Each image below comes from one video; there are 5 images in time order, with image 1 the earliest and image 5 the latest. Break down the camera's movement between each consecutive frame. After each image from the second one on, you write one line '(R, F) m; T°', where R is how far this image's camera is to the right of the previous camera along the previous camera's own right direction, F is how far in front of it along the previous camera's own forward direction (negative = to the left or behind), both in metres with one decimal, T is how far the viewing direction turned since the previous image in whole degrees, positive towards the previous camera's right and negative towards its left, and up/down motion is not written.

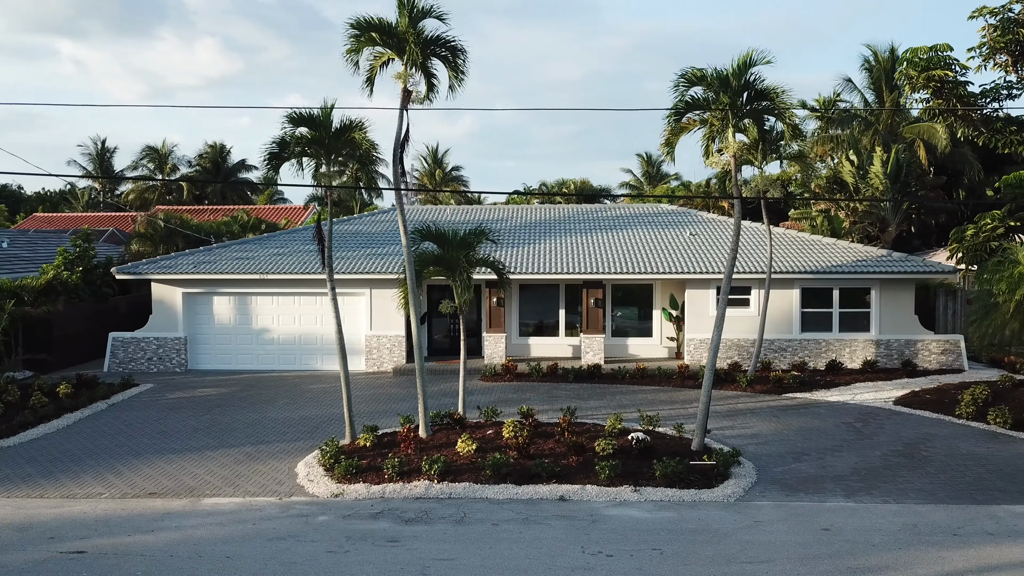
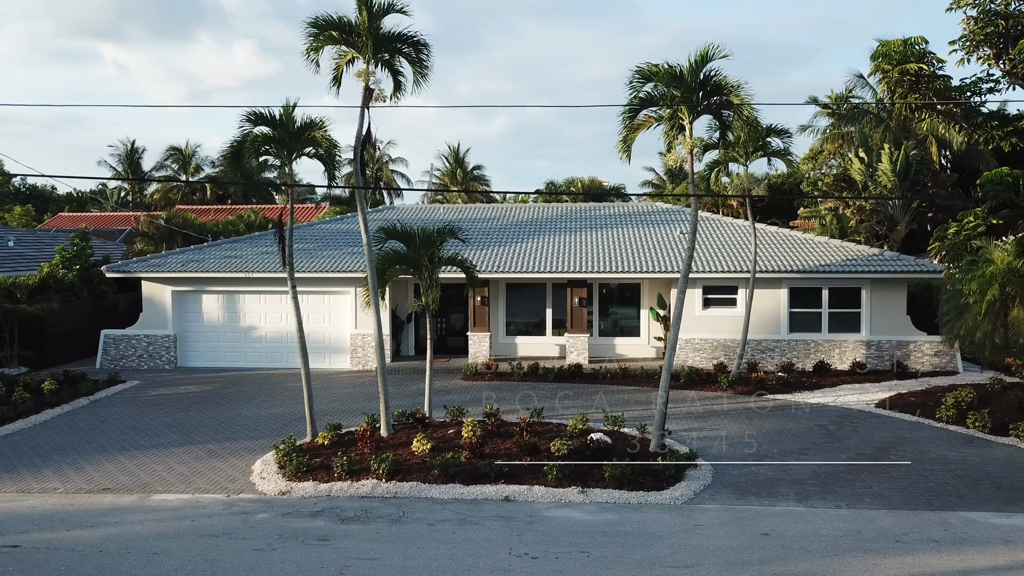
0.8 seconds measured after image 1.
(+1.1, +0.1) m; -2°
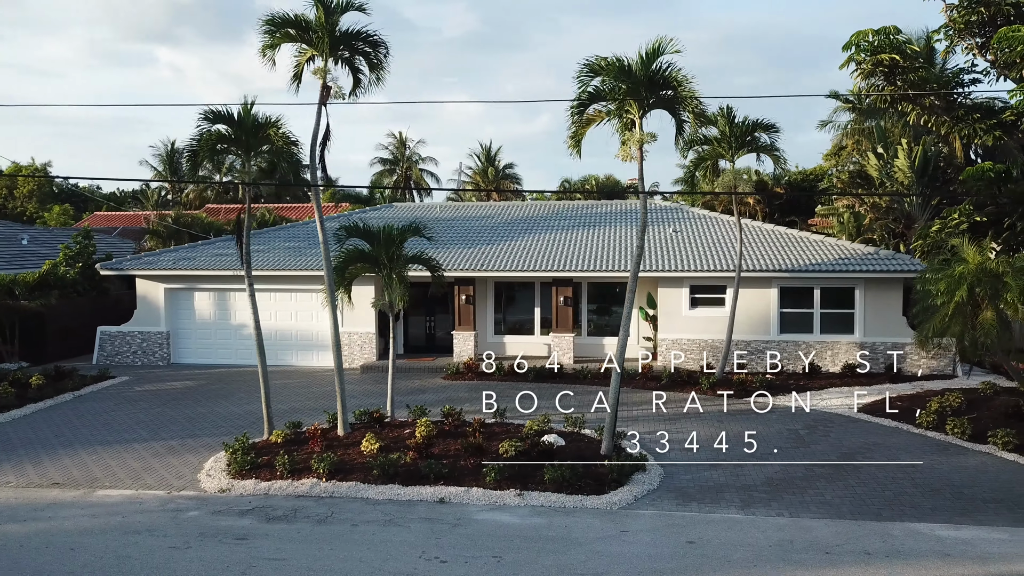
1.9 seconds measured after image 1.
(+1.3, +0.2) m; -3°
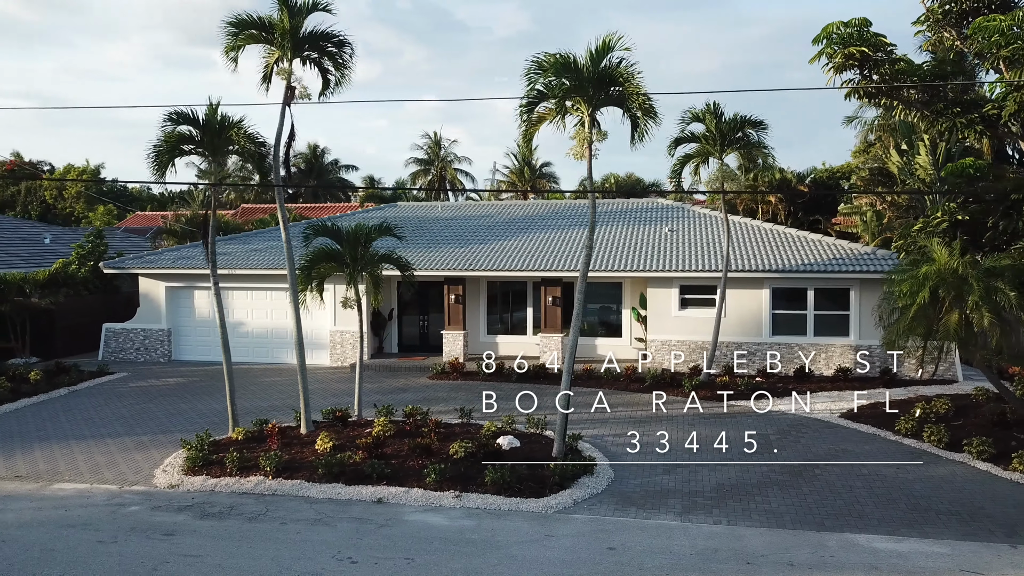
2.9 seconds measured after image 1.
(+1.3, +0.1) m; -4°
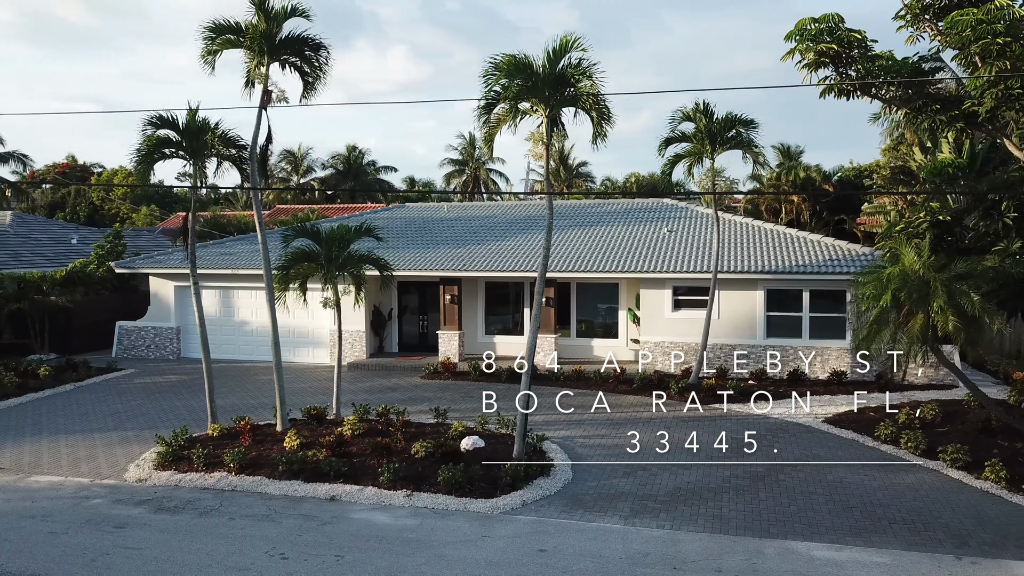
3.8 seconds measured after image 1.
(+1.2, 0.0) m; -3°
